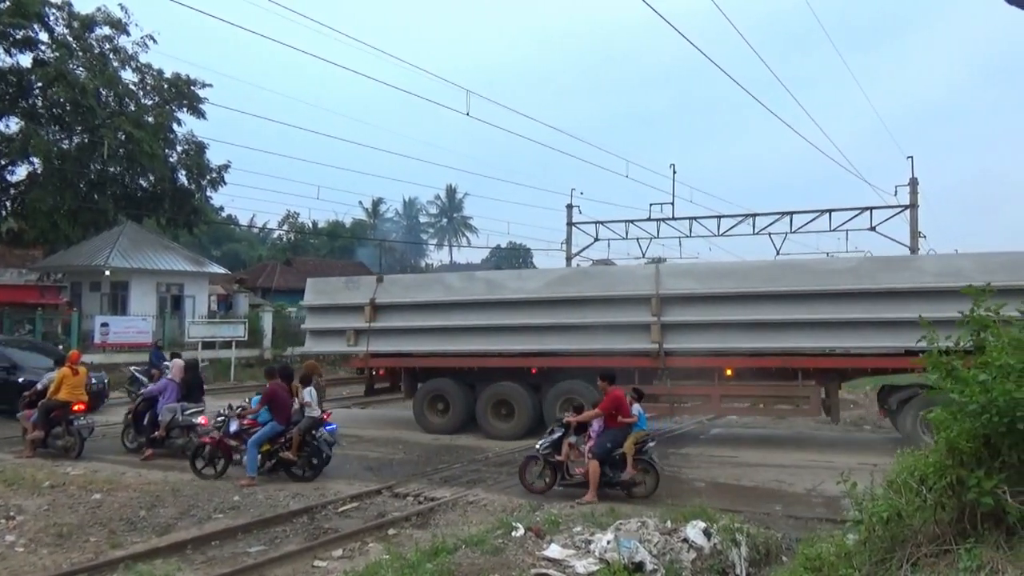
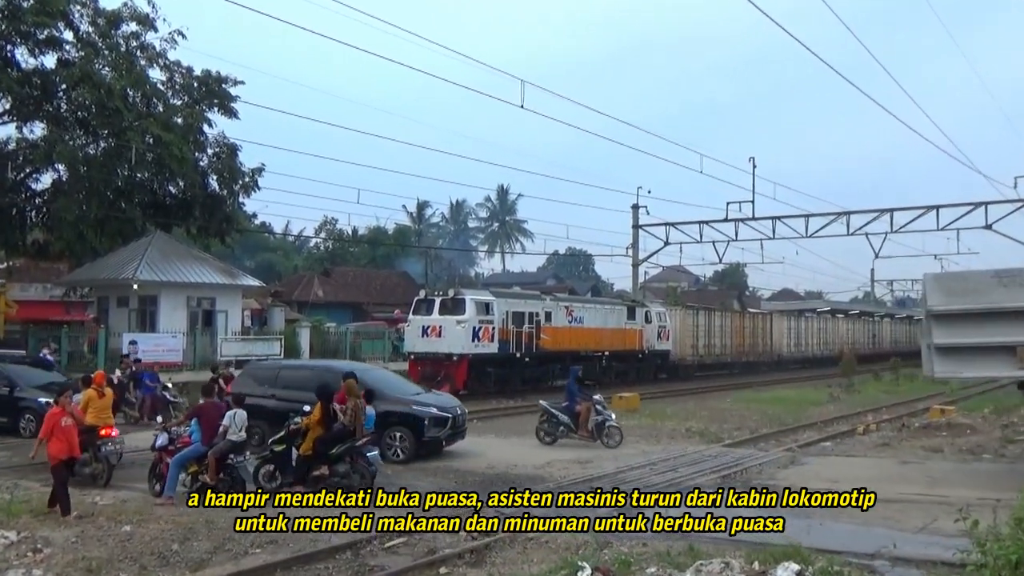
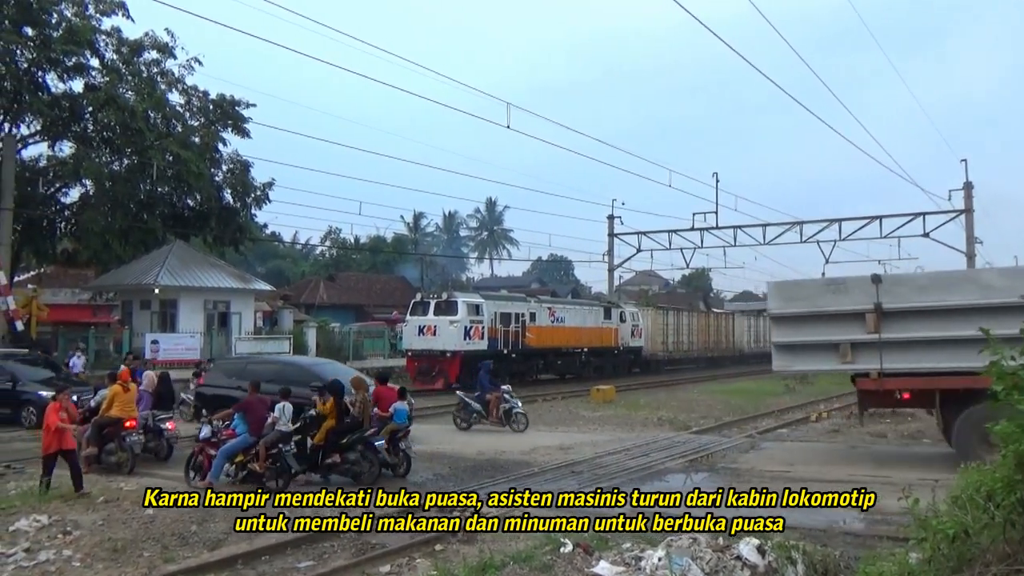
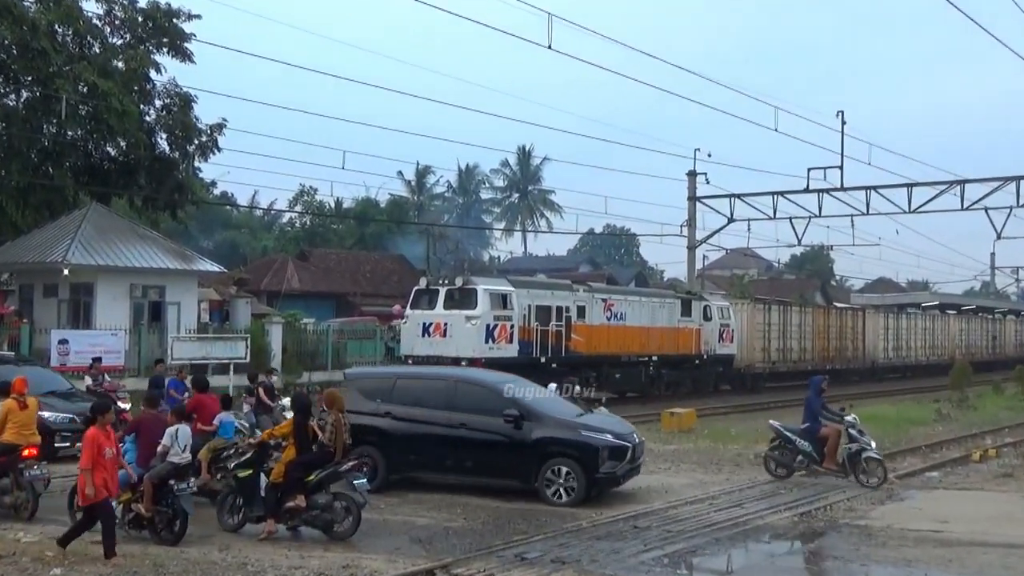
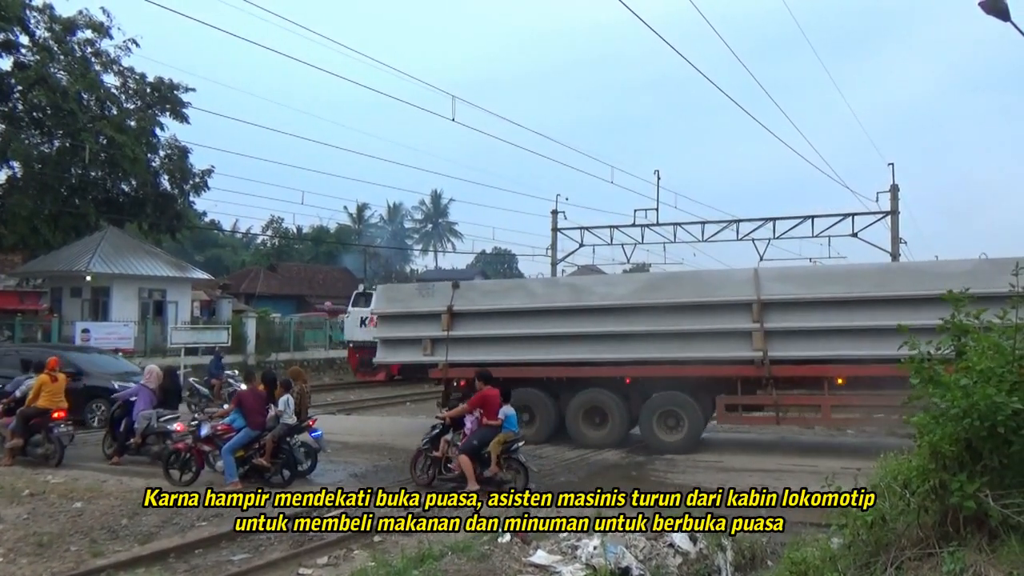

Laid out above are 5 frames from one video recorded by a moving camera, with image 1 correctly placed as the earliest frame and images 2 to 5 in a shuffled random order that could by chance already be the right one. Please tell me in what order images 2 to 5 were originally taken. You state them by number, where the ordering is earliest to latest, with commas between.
5, 3, 2, 4
